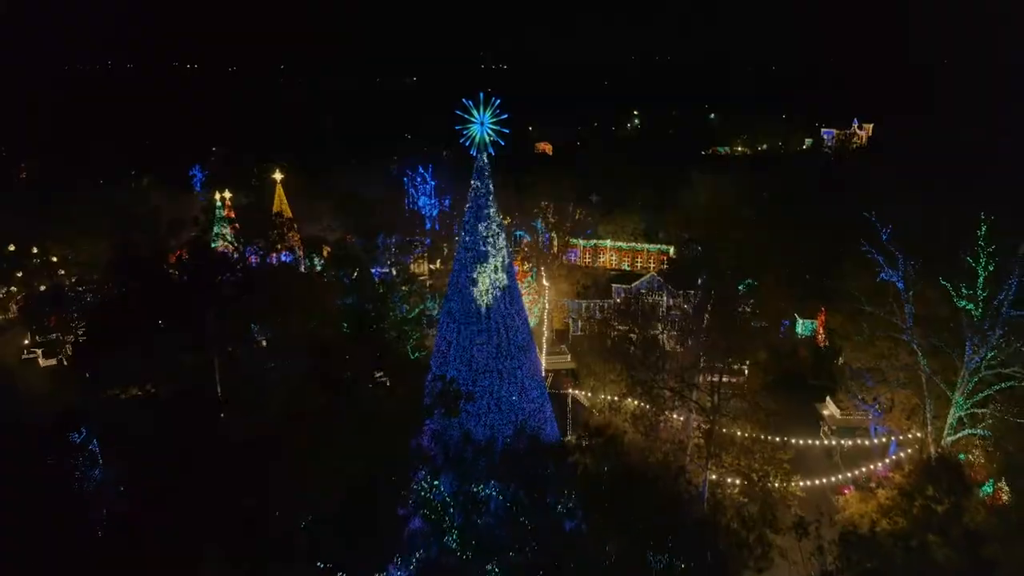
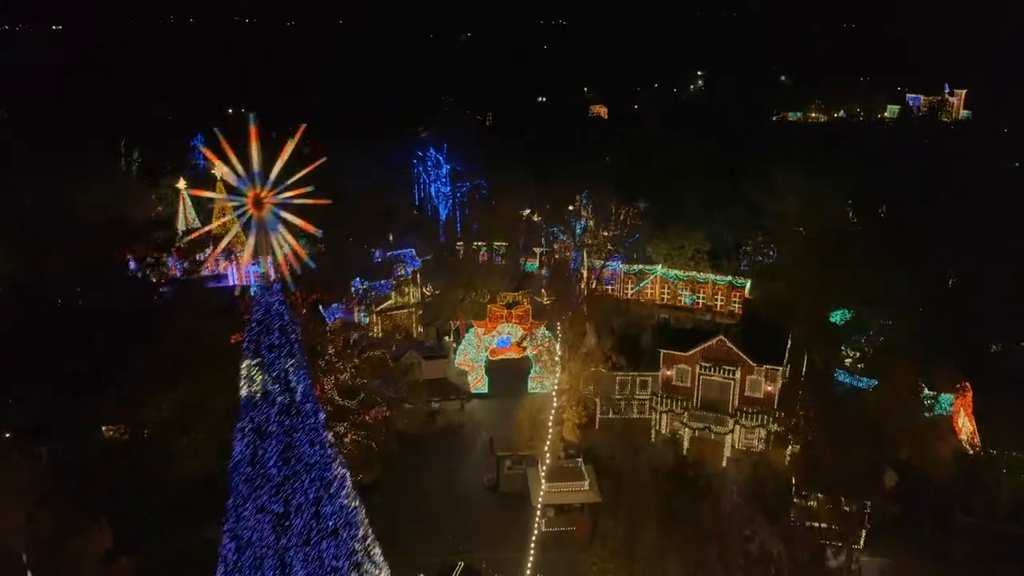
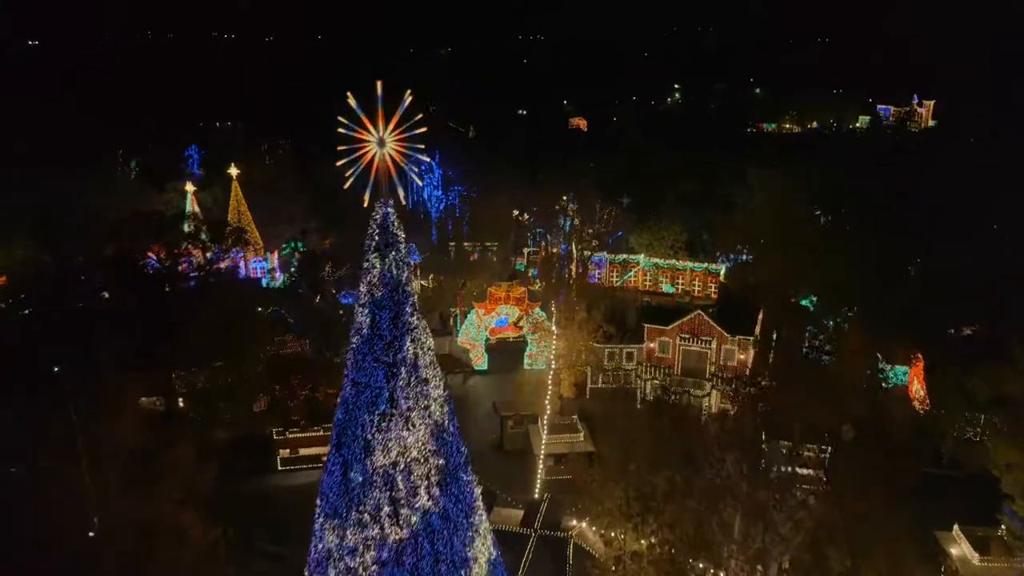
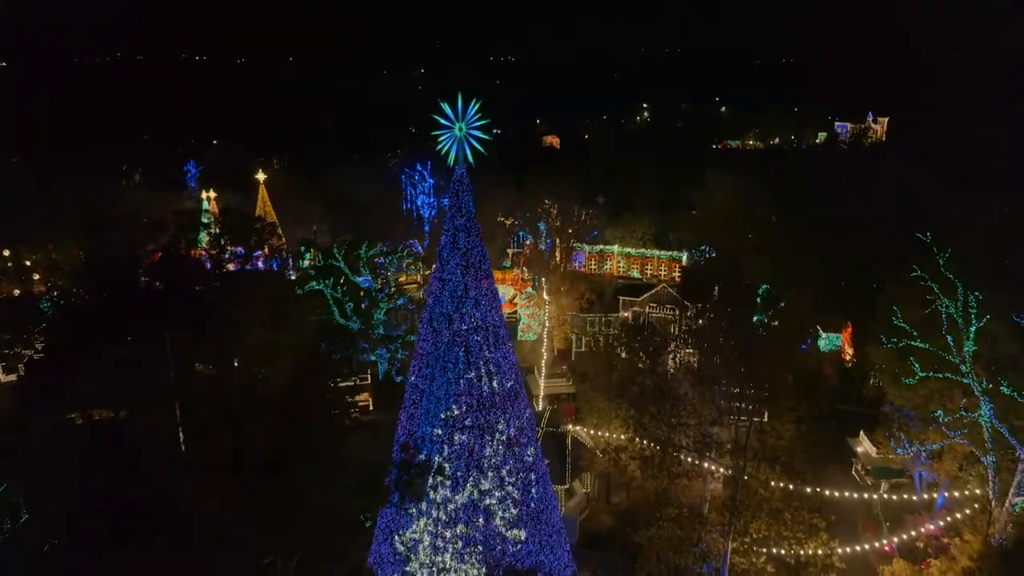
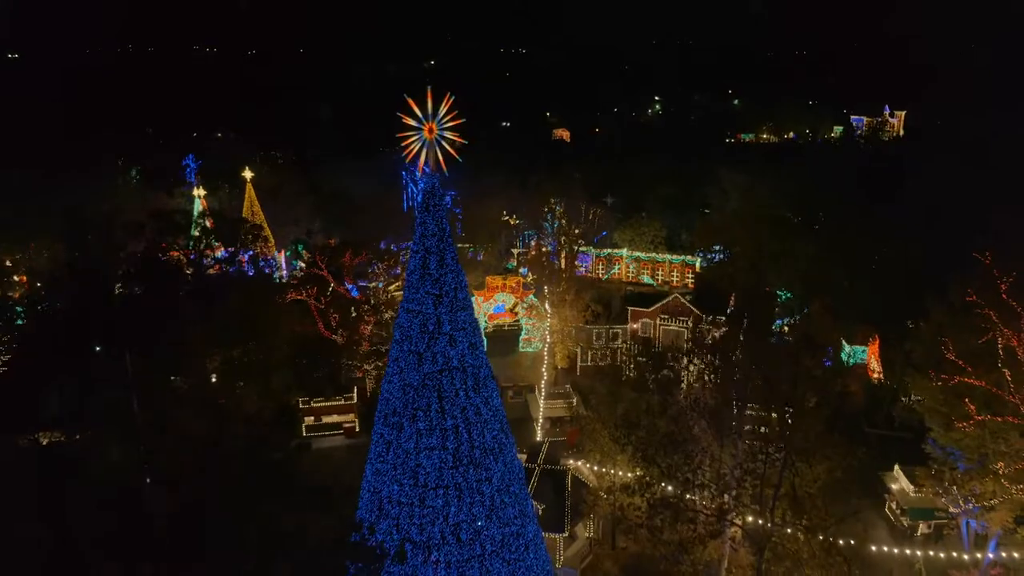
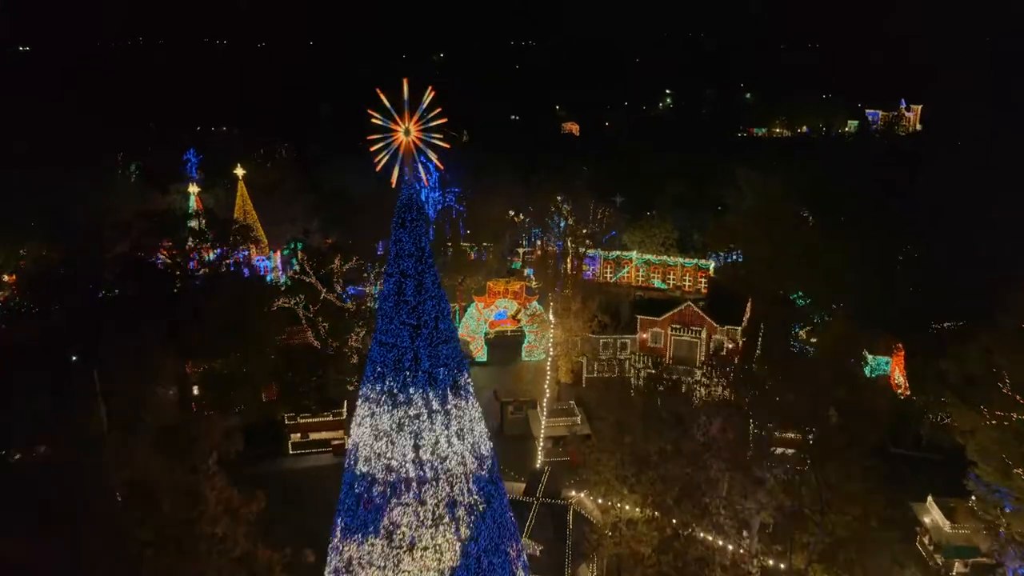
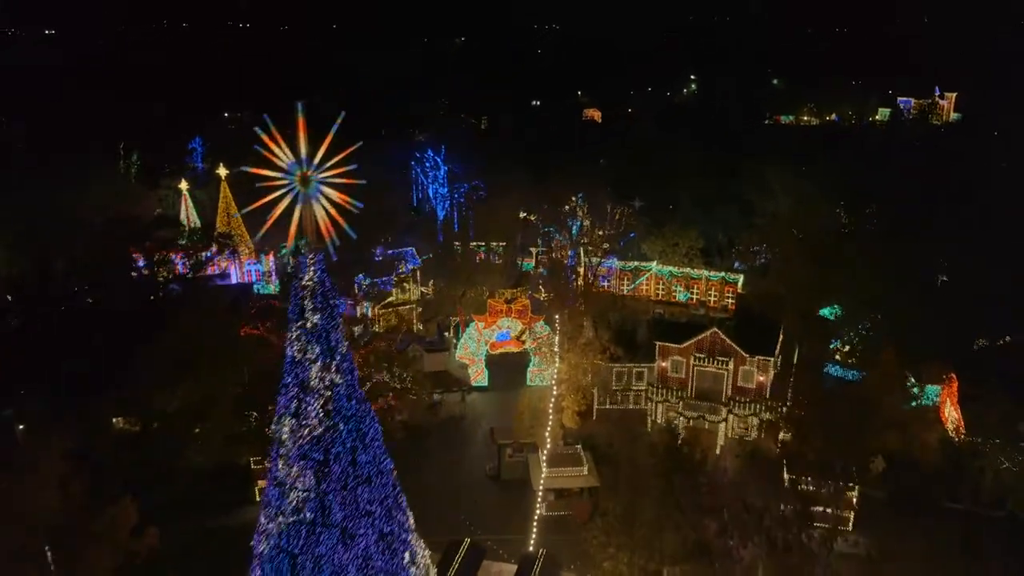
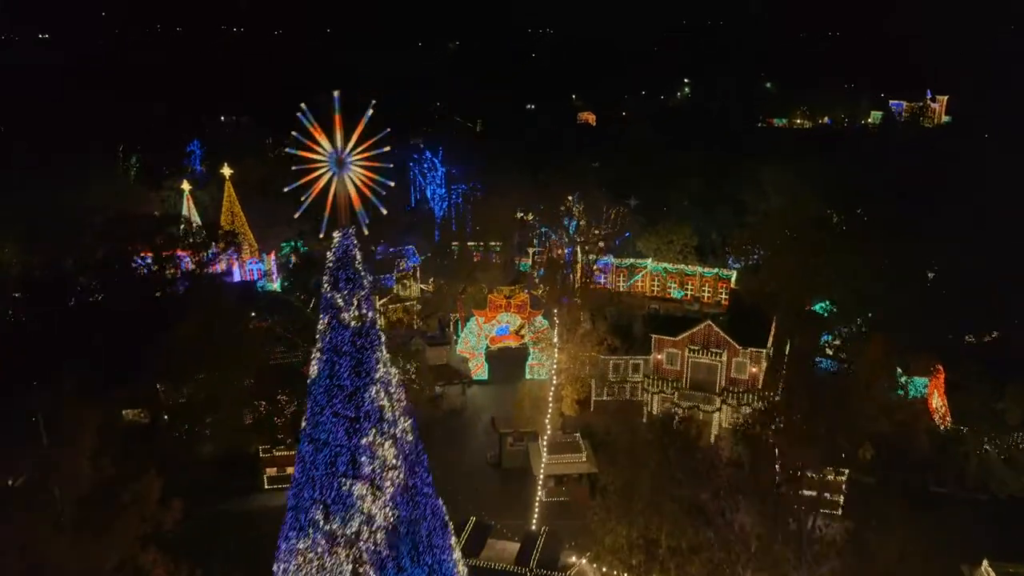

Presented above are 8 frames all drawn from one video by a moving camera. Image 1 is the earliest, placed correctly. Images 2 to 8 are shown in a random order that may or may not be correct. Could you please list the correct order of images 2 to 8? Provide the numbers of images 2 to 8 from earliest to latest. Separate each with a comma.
4, 5, 6, 3, 8, 7, 2
